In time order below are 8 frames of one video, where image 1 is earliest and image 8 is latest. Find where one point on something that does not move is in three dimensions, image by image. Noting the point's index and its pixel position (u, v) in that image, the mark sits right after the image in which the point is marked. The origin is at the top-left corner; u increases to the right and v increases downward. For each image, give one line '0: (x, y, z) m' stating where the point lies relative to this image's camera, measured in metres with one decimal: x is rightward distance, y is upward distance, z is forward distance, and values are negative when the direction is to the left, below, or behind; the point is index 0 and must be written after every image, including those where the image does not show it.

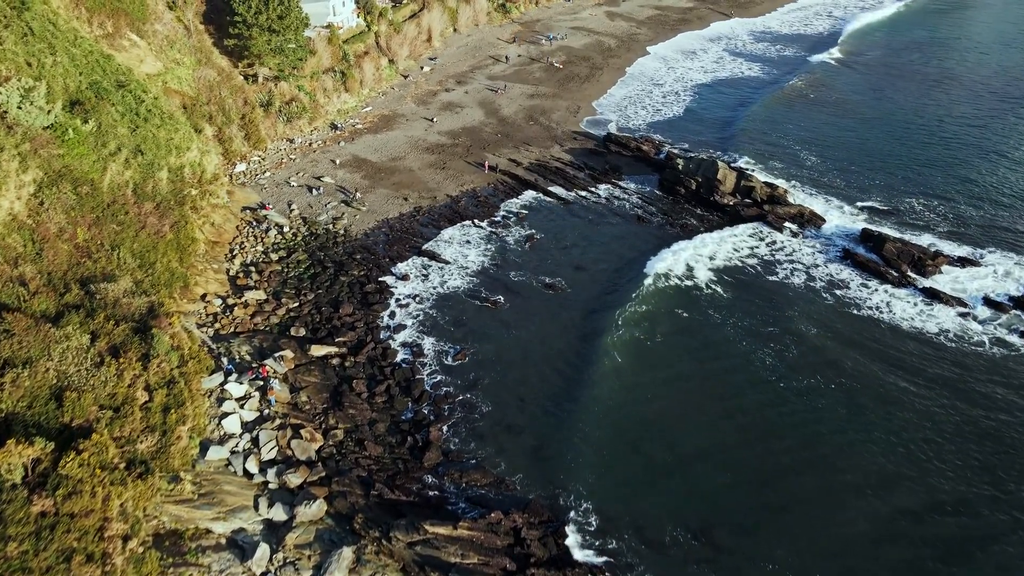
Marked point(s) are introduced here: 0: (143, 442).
0: (-10.9, -4.6, +16.5) m
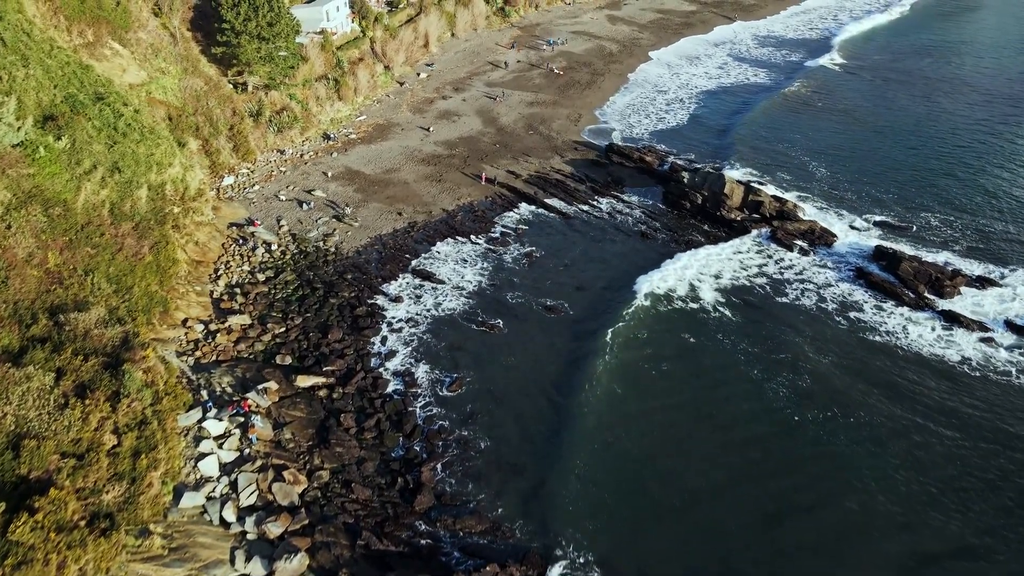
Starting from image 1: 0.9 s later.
0: (-11.0, -5.6, +15.2) m
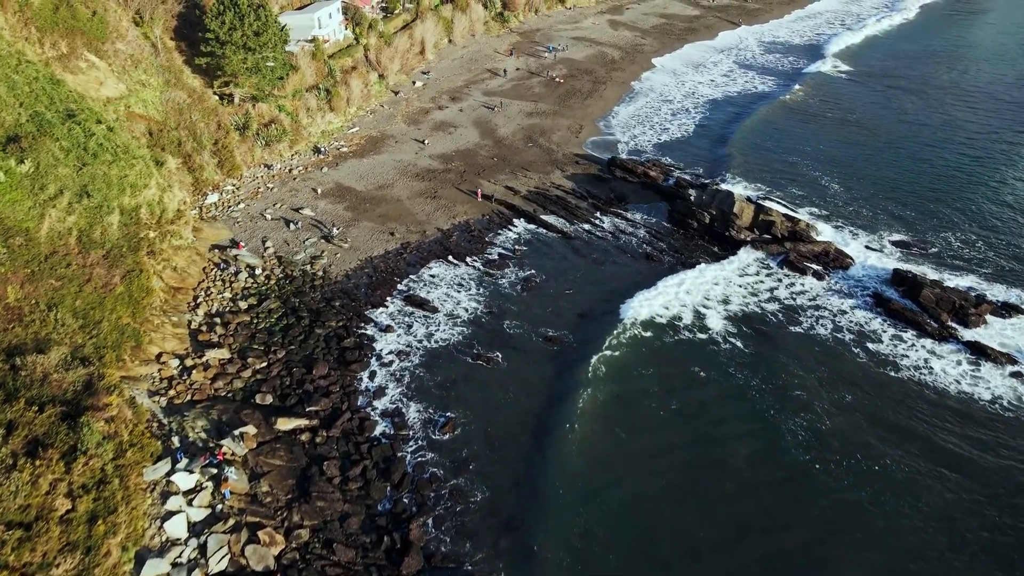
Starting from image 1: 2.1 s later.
0: (-11.1, -6.9, +13.7) m
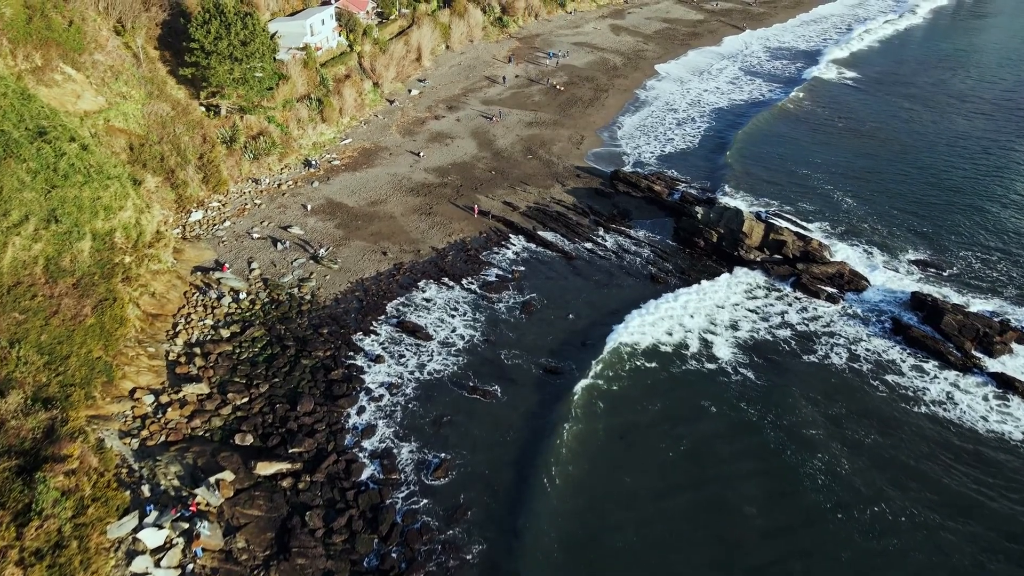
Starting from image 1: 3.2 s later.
0: (-11.2, -8.0, +12.3) m
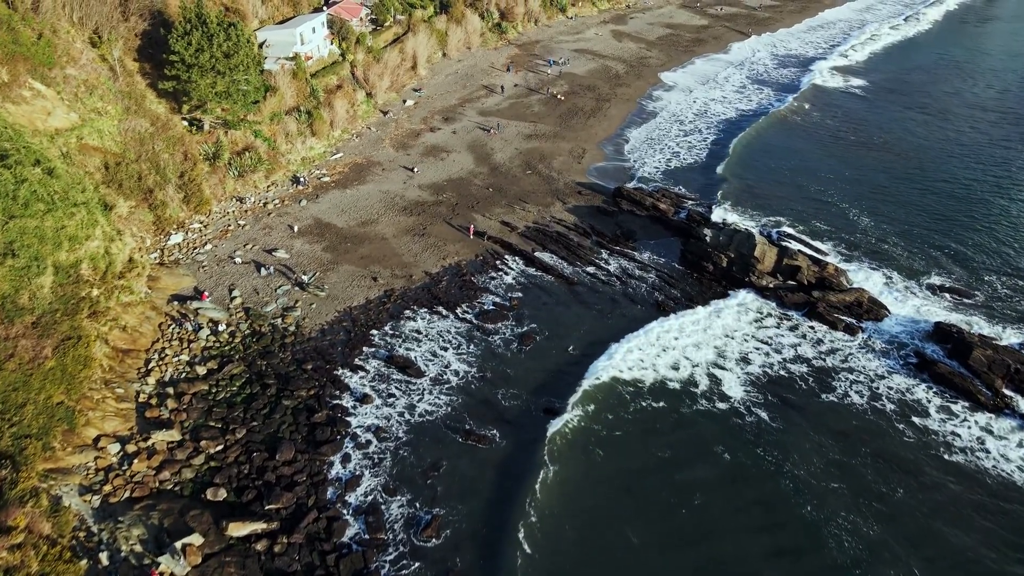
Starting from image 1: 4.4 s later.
0: (-11.3, -9.3, +10.6) m
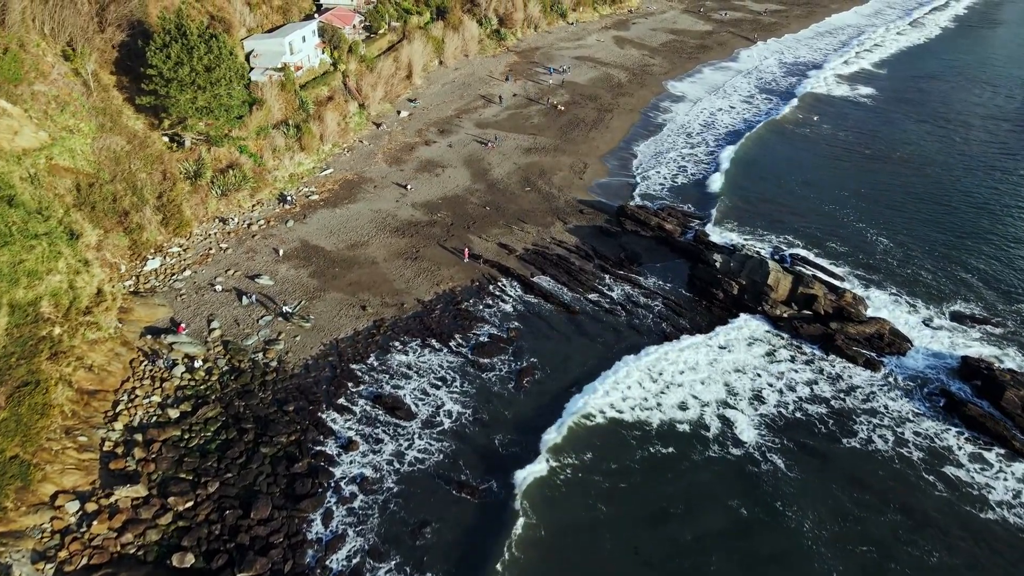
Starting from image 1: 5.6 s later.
0: (-11.4, -10.7, +9.0) m
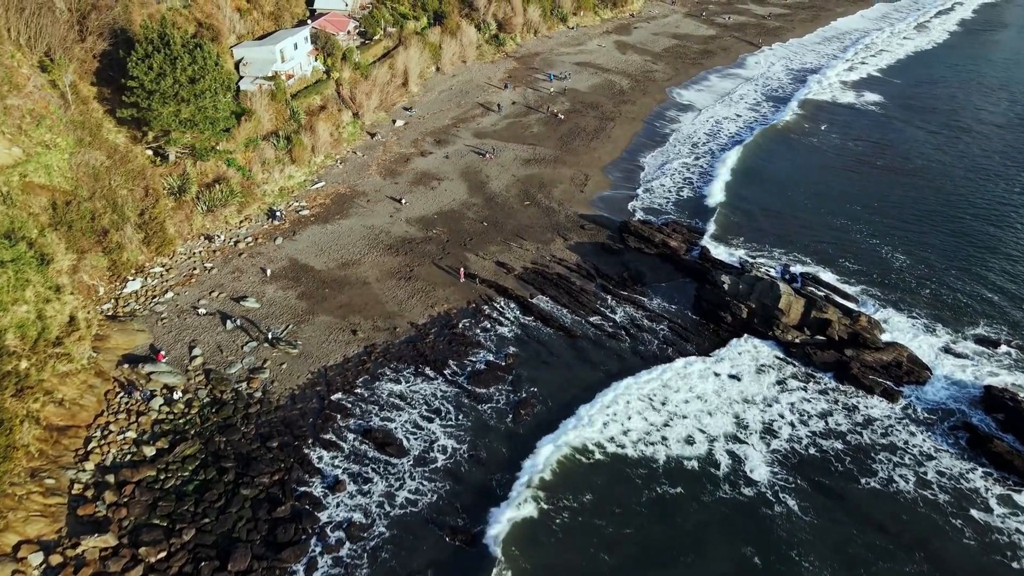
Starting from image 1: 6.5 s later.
0: (-11.5, -11.7, +7.8) m
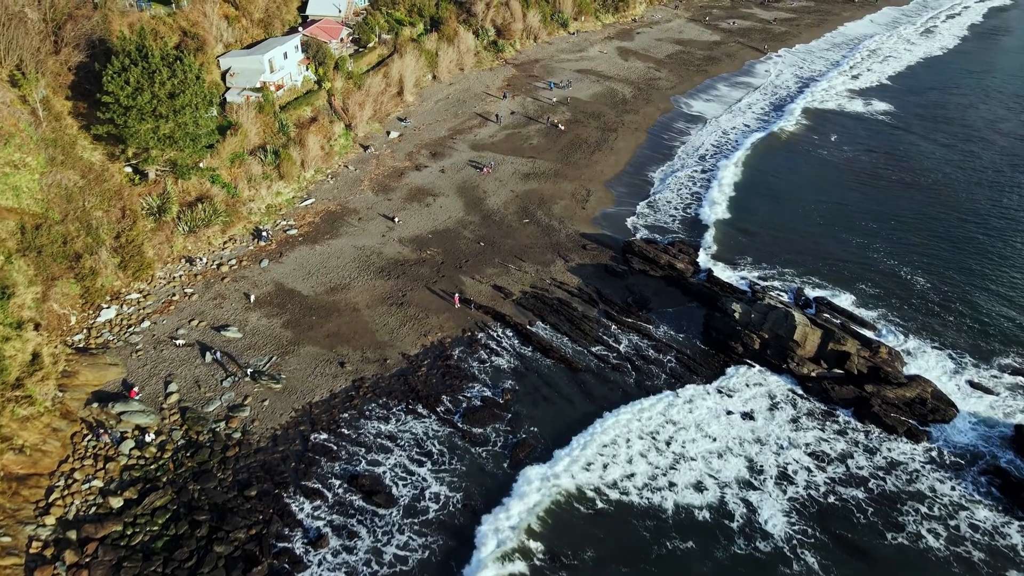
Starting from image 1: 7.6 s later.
0: (-11.6, -12.9, +6.4) m
